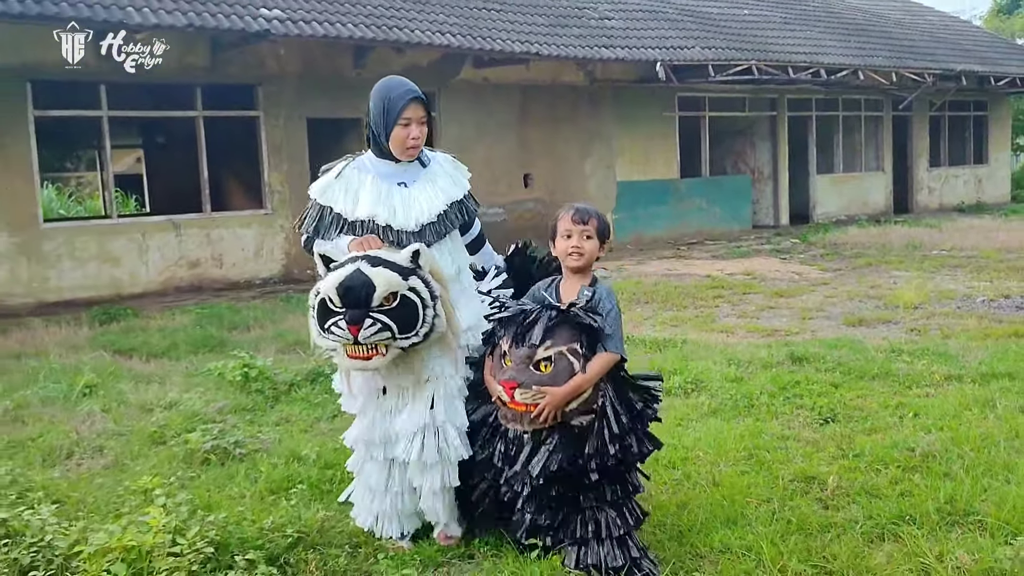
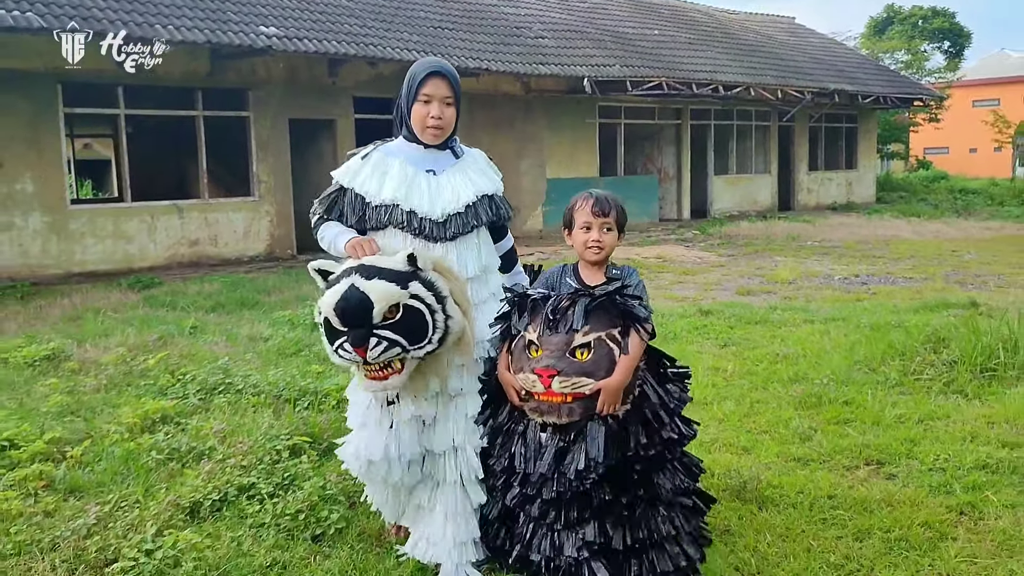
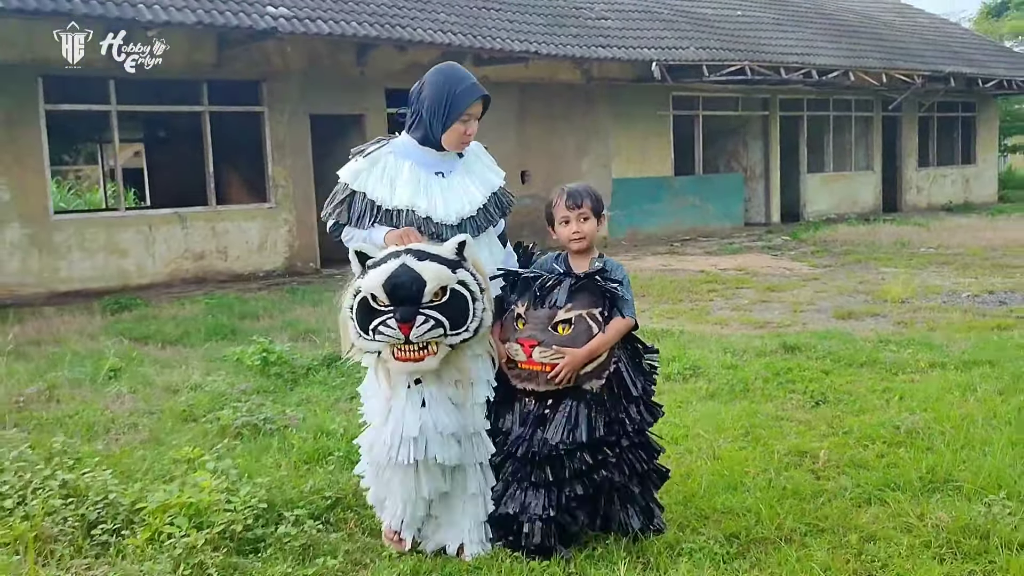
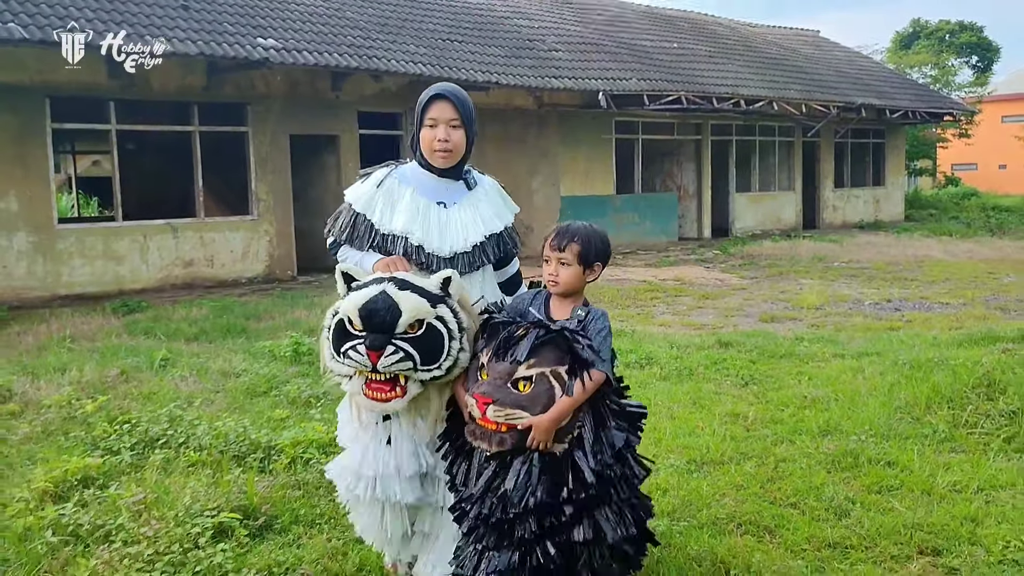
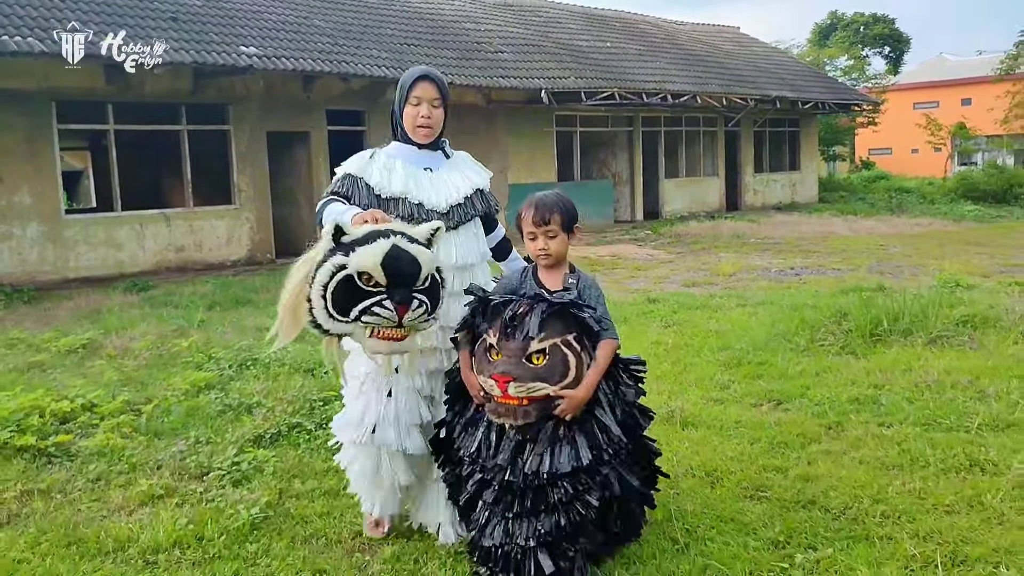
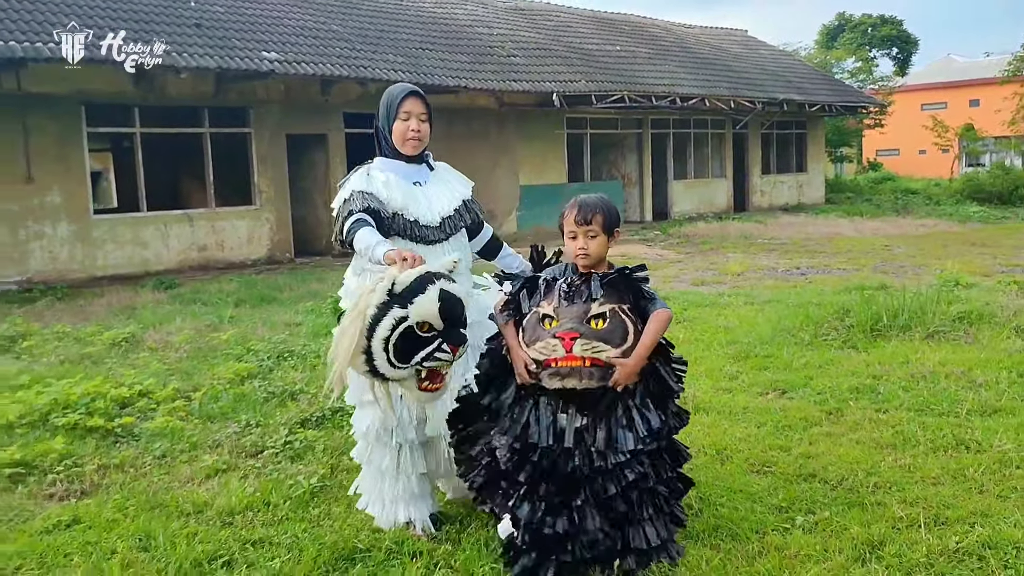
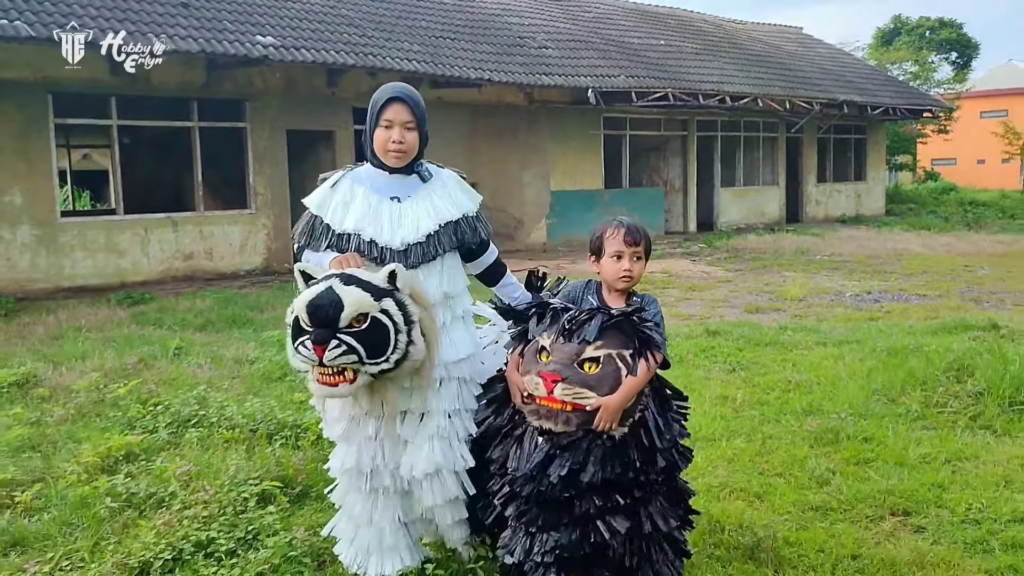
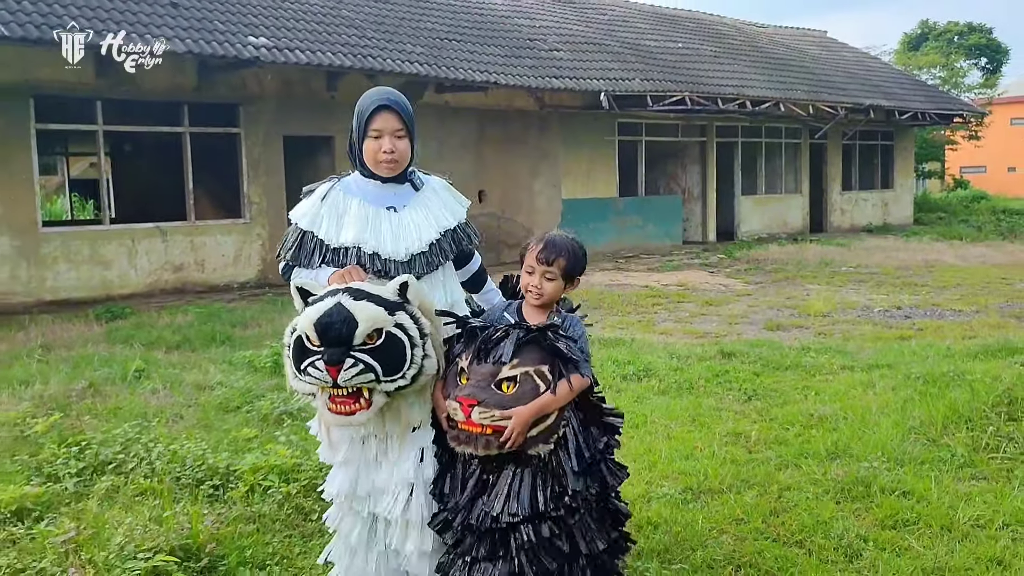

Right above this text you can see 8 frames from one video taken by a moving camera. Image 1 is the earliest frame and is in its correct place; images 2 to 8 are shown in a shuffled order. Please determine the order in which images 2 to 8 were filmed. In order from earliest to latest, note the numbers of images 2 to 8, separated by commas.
3, 8, 4, 7, 2, 5, 6
